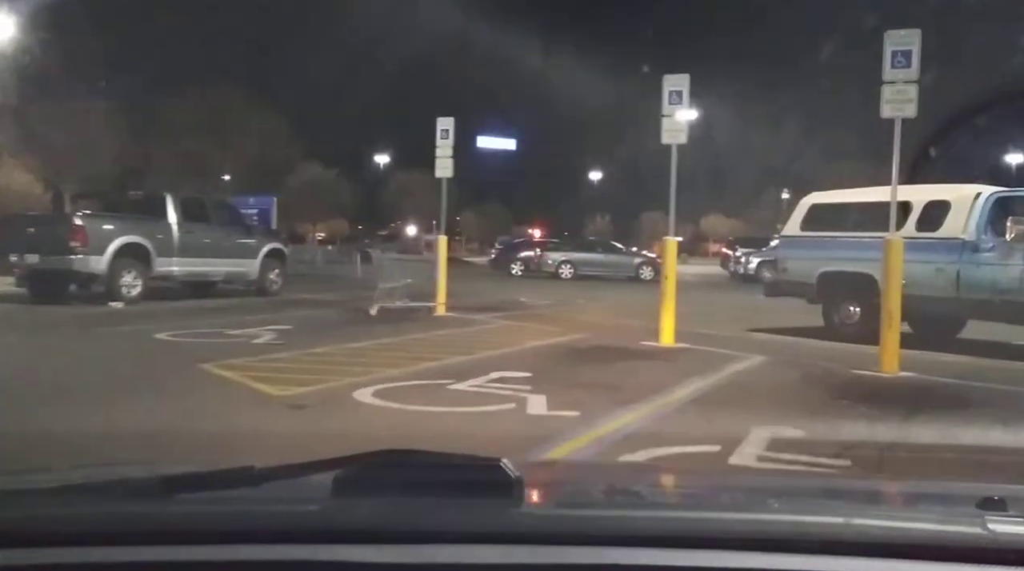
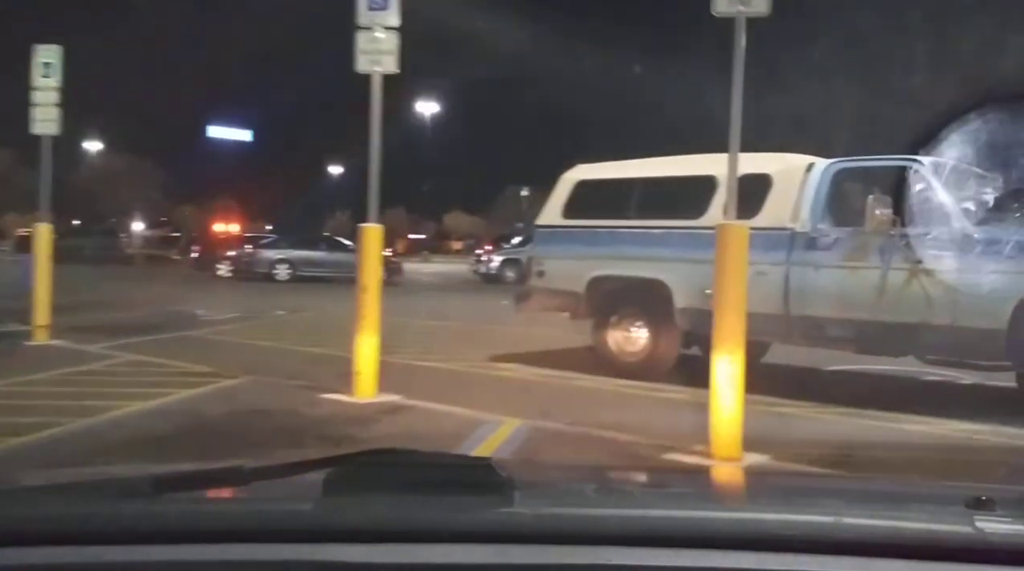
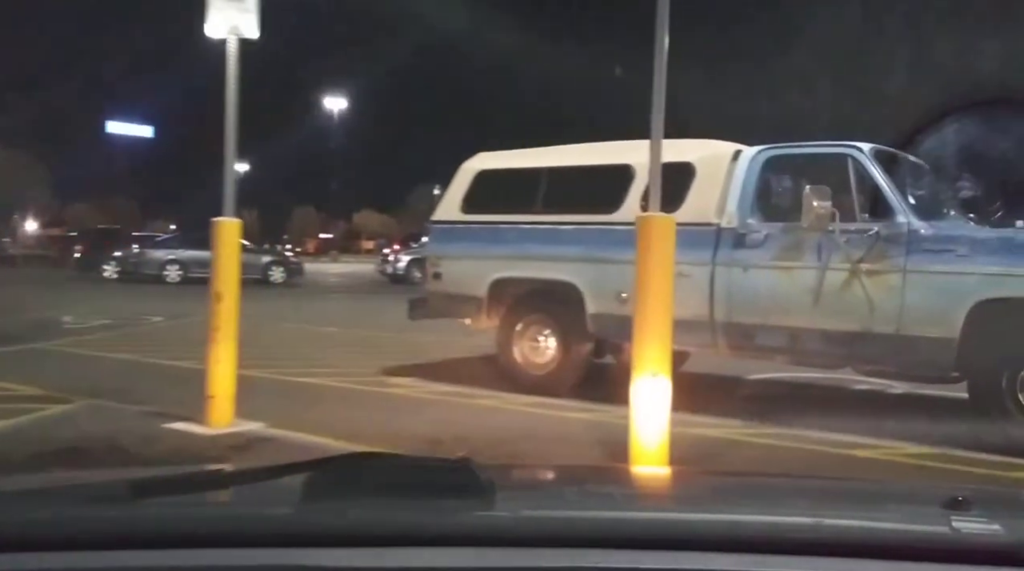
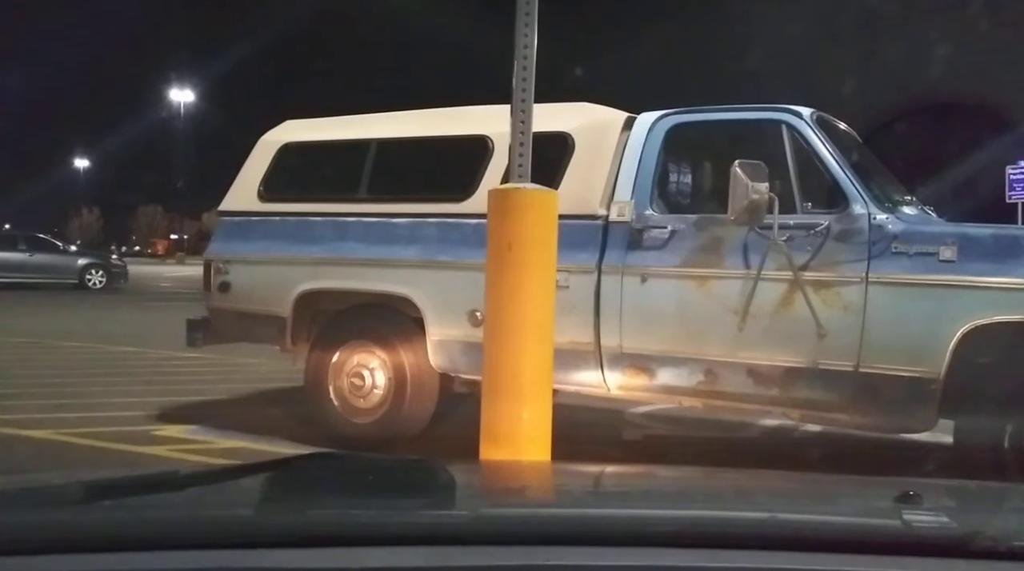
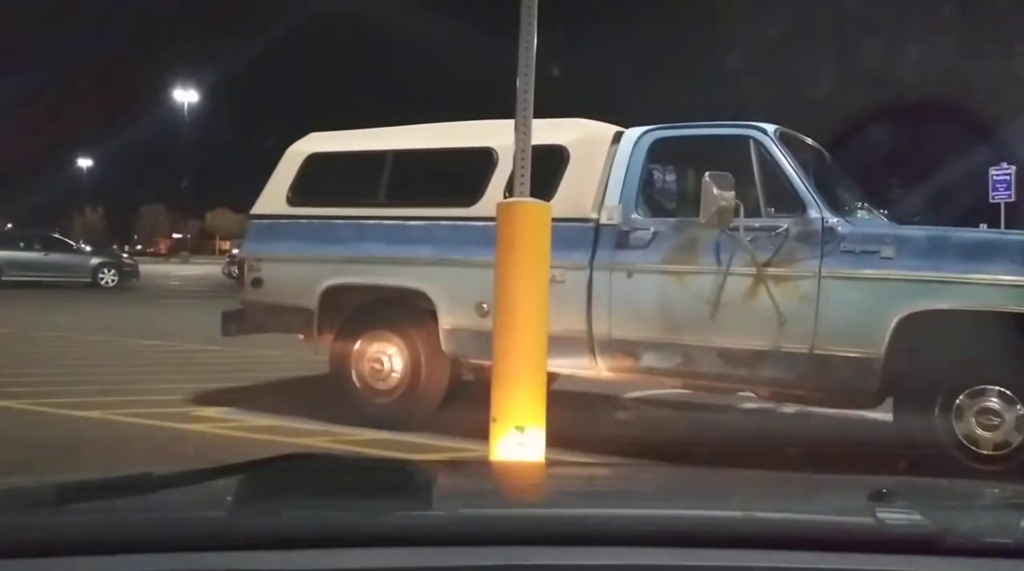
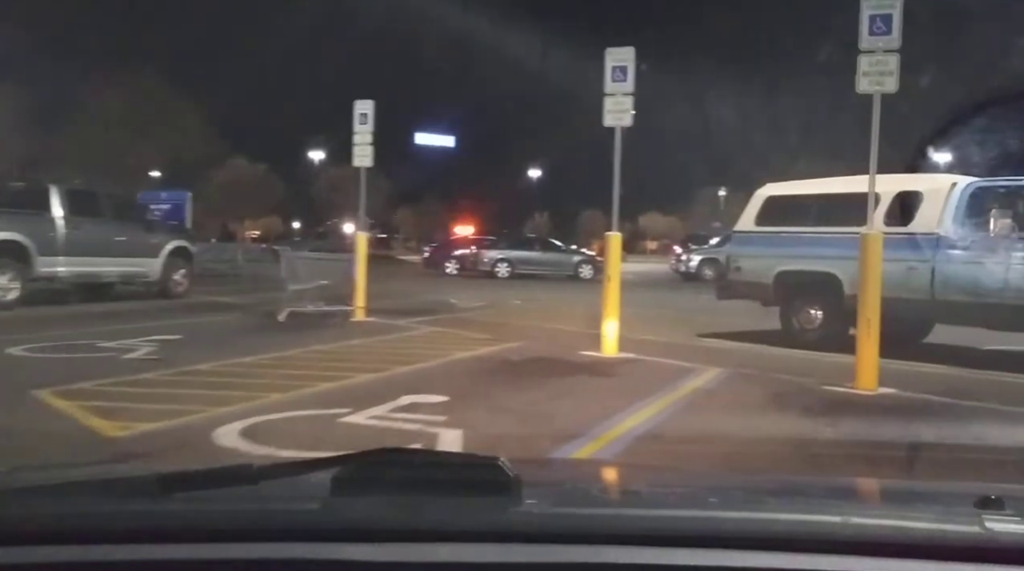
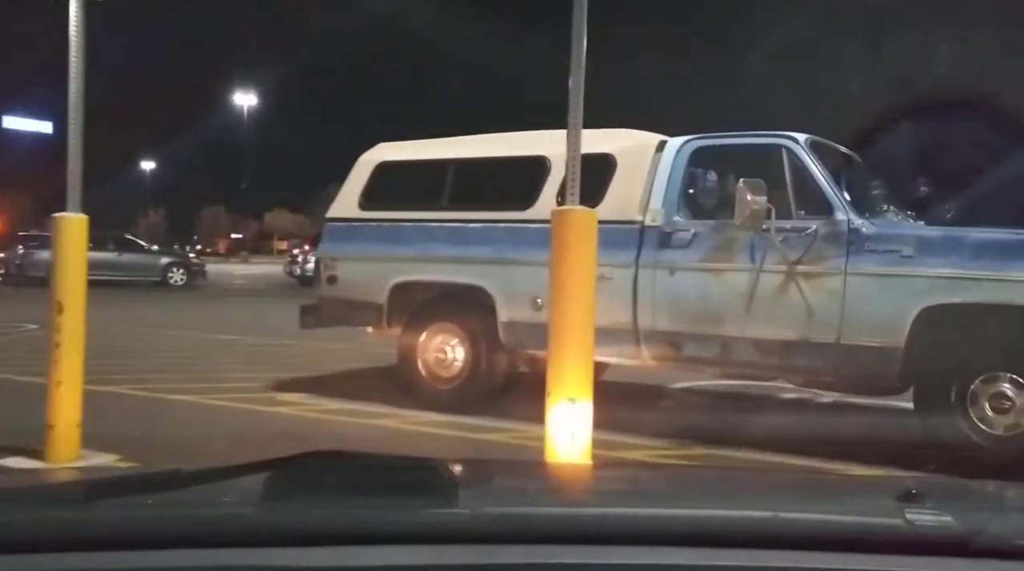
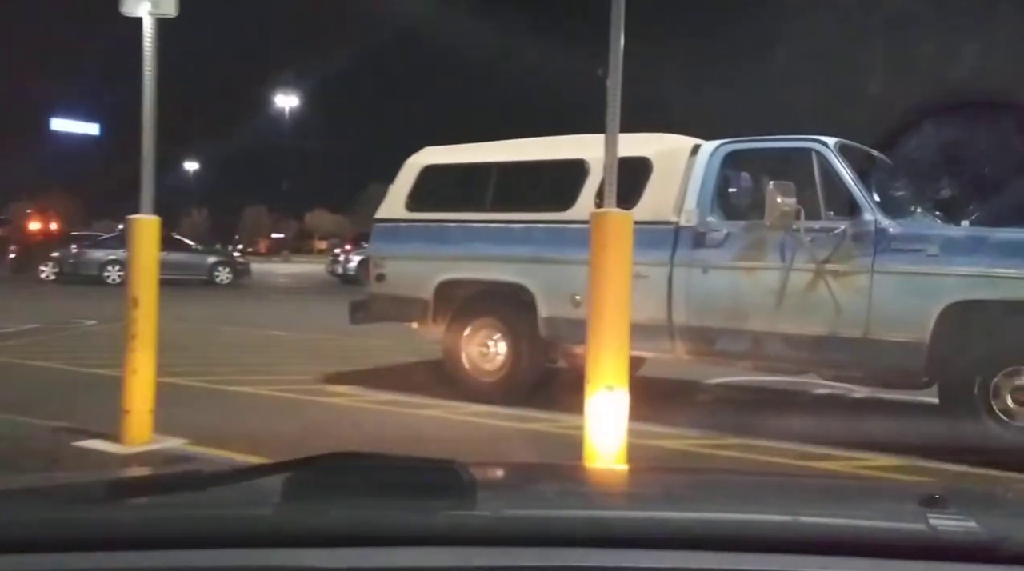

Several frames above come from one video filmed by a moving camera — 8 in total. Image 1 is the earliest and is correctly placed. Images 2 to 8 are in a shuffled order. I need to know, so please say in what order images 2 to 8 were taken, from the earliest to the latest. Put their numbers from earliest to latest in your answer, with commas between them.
6, 2, 3, 8, 7, 5, 4
